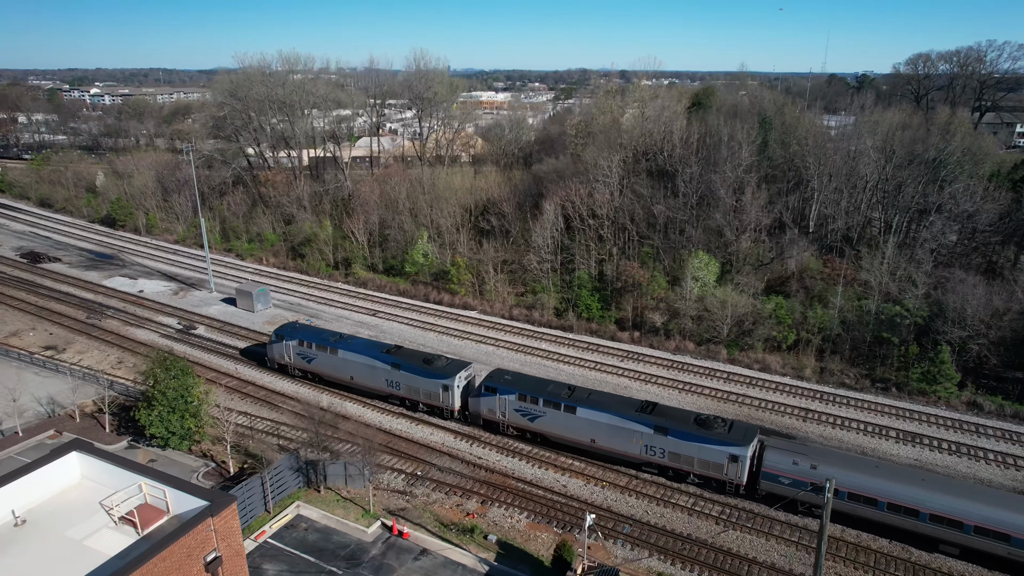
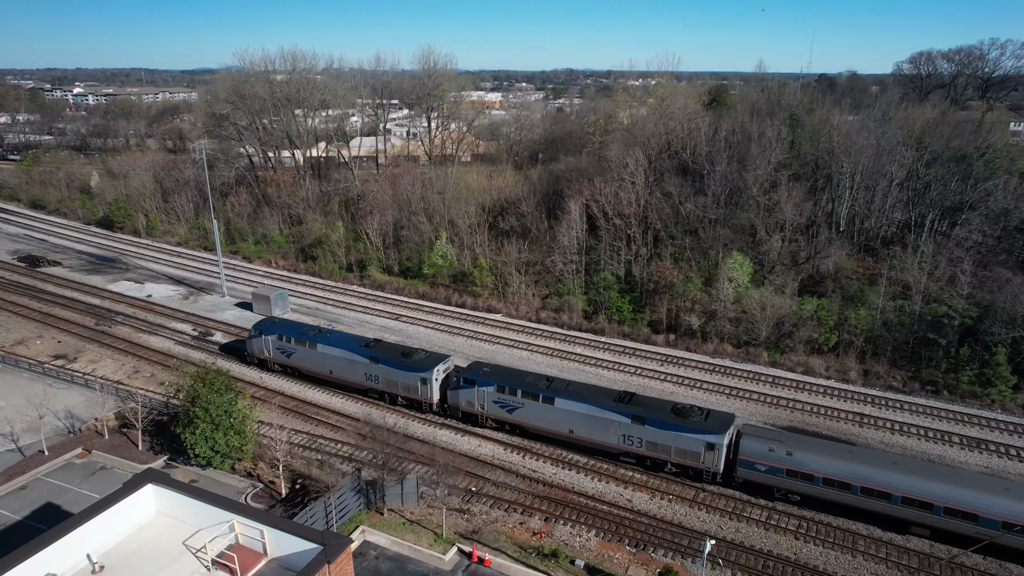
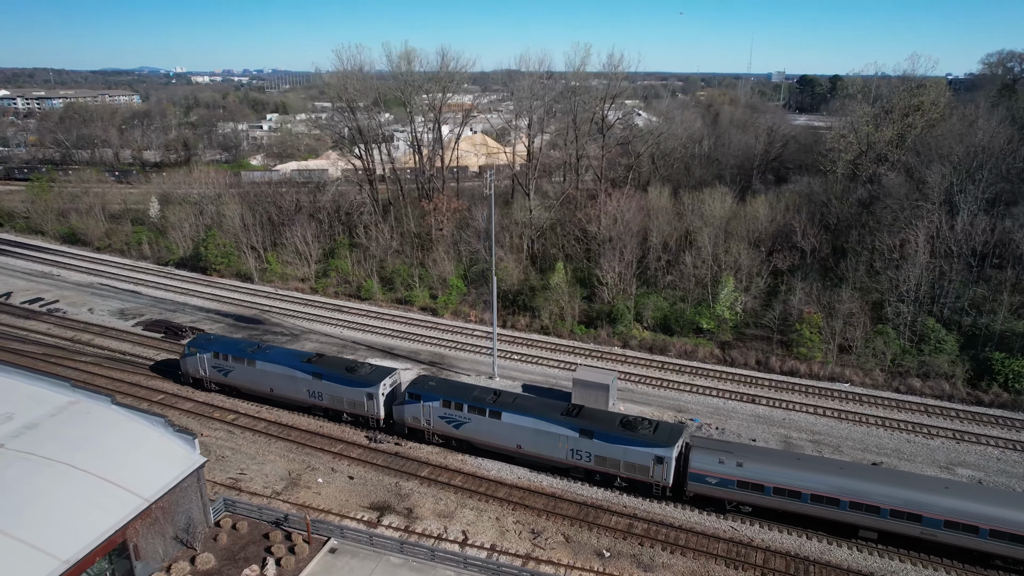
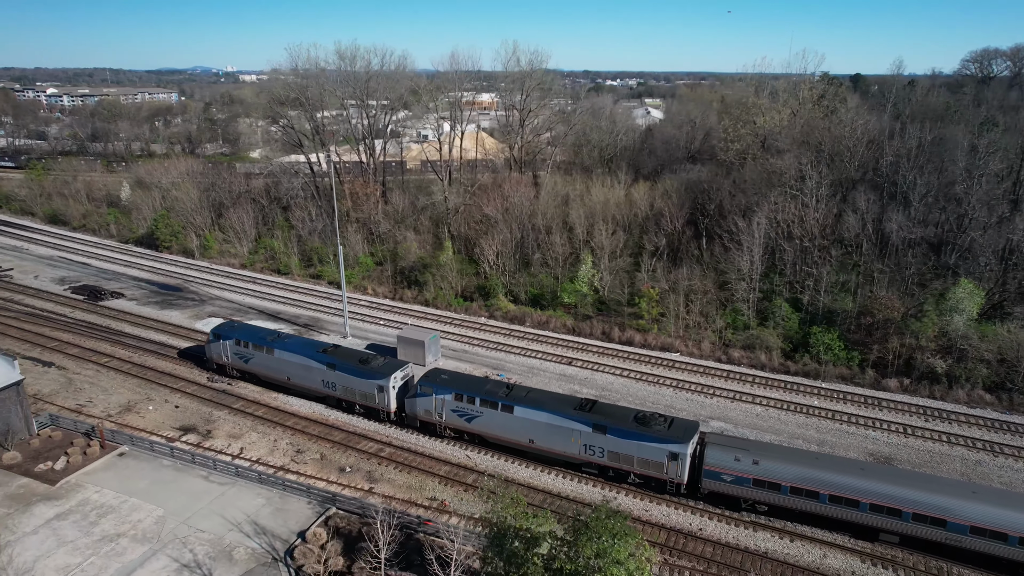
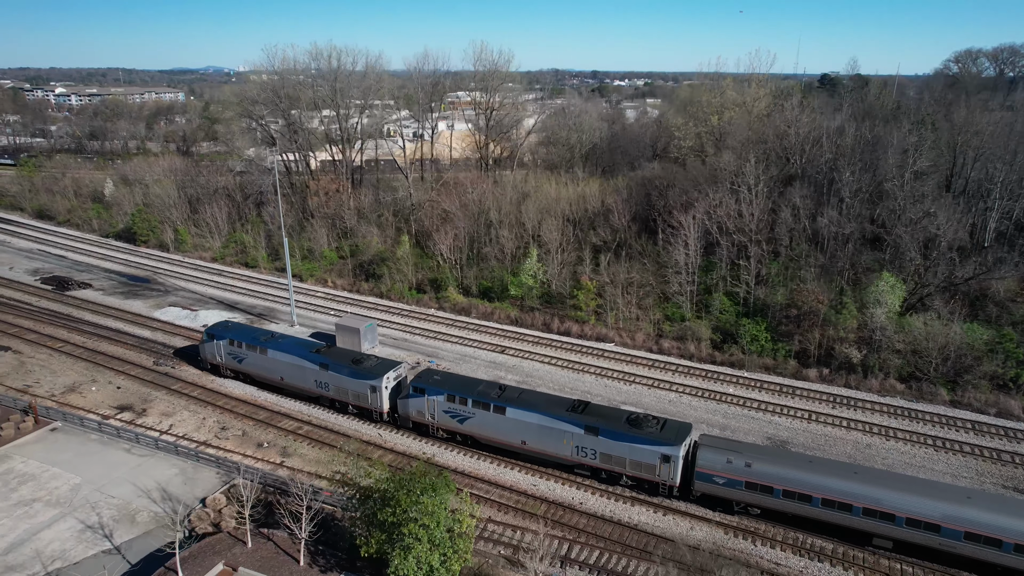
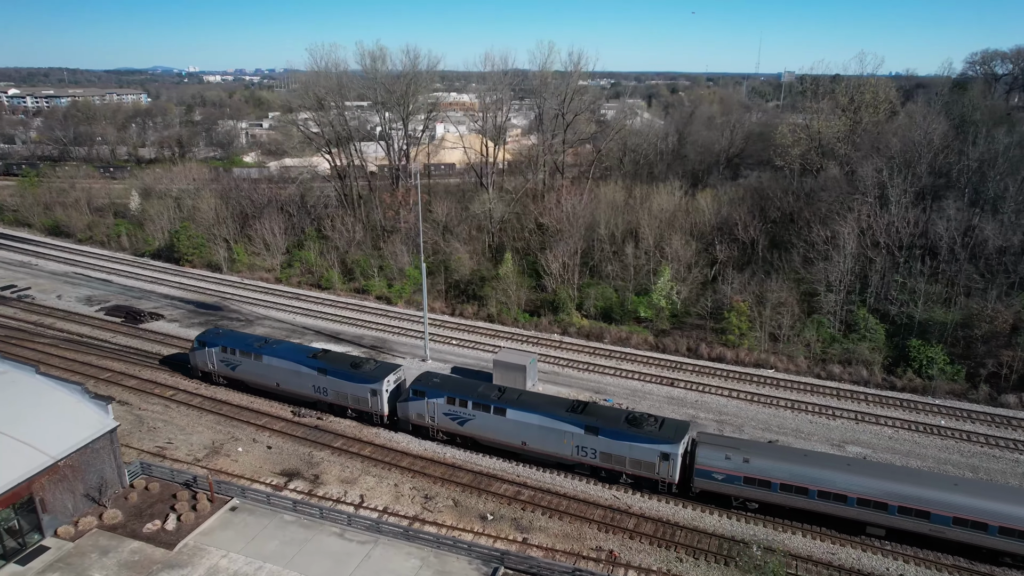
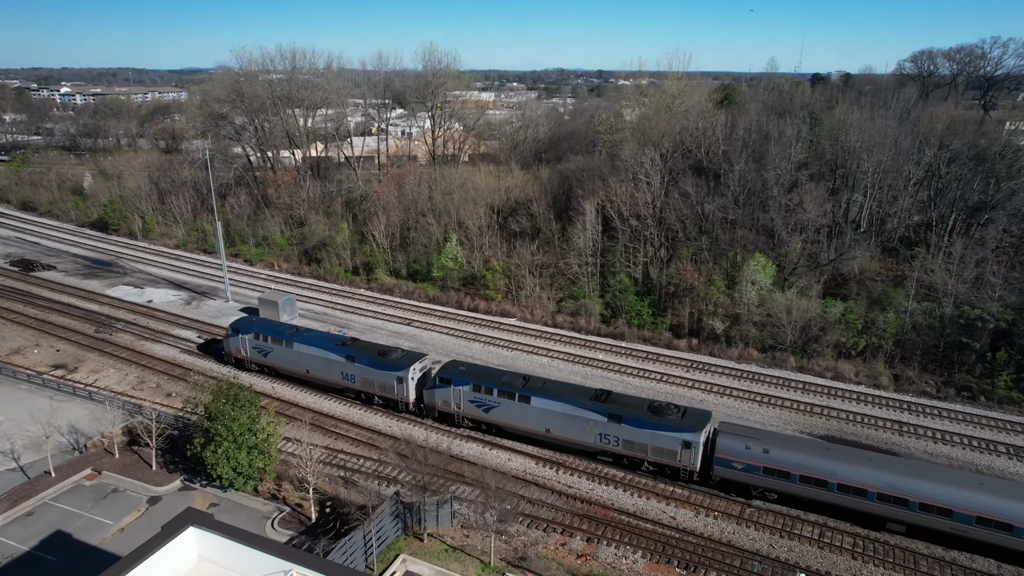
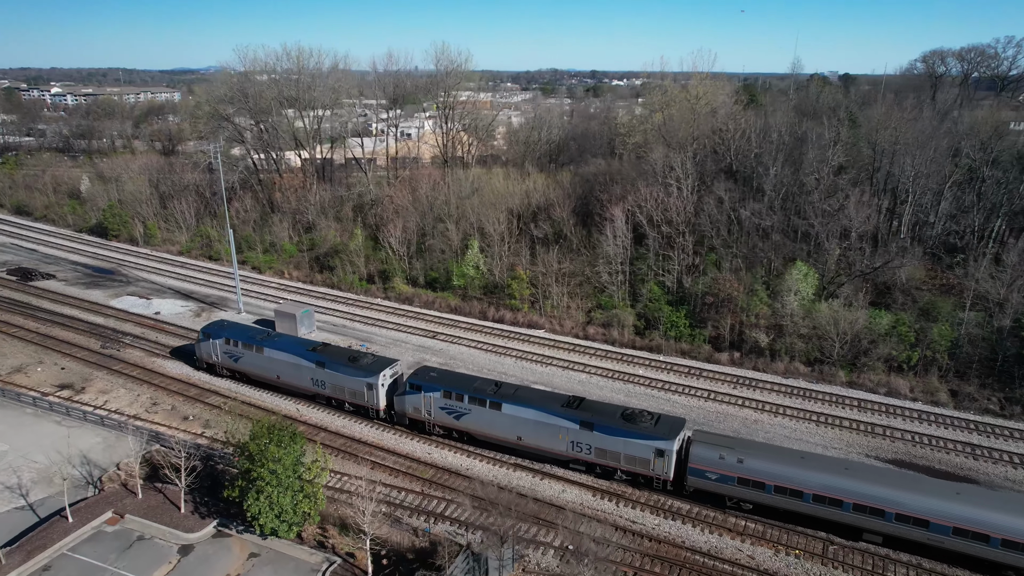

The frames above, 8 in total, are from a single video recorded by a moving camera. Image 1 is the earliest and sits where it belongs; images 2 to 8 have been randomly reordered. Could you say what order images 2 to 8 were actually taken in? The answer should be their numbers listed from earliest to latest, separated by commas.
2, 7, 8, 5, 4, 6, 3
